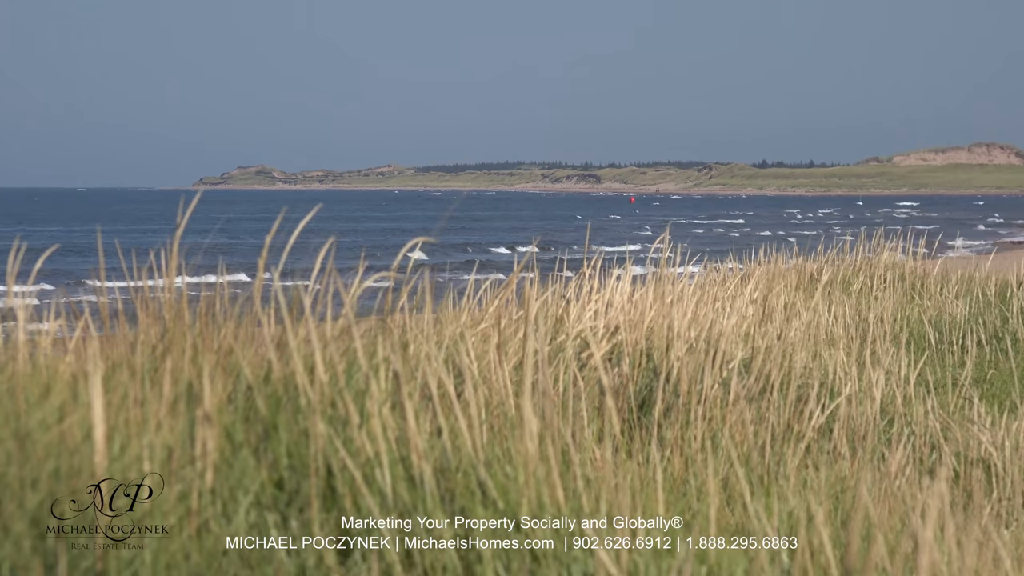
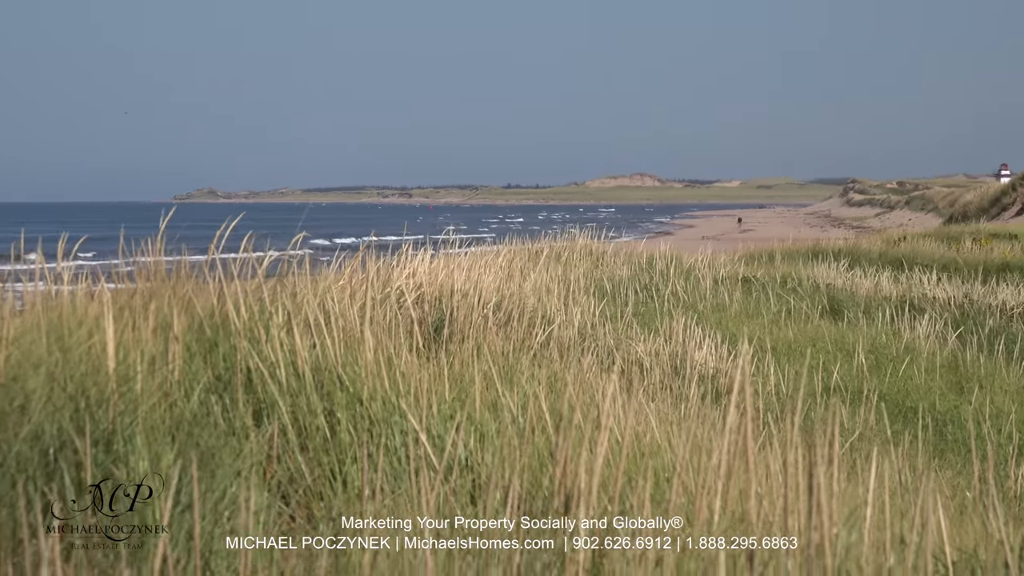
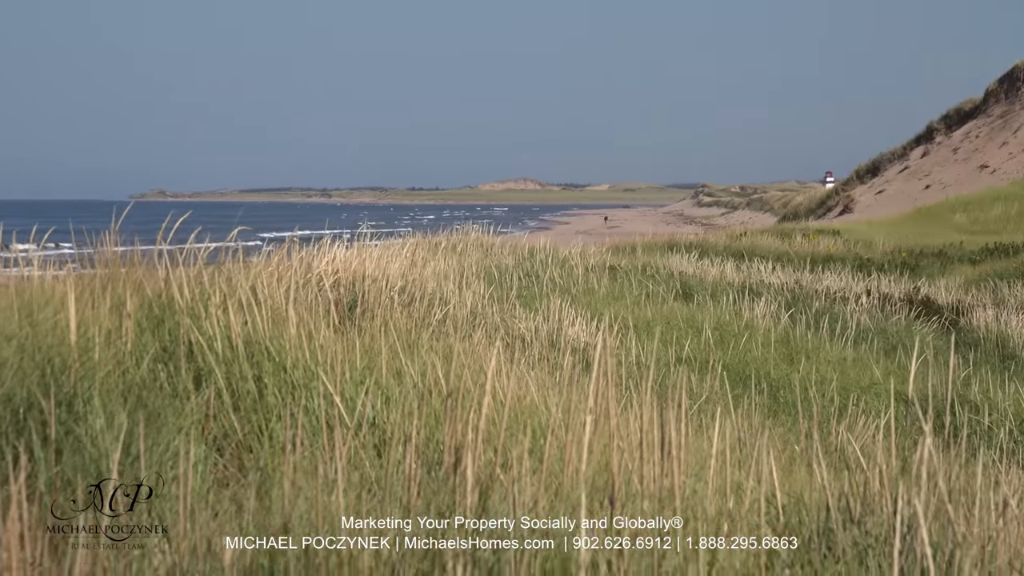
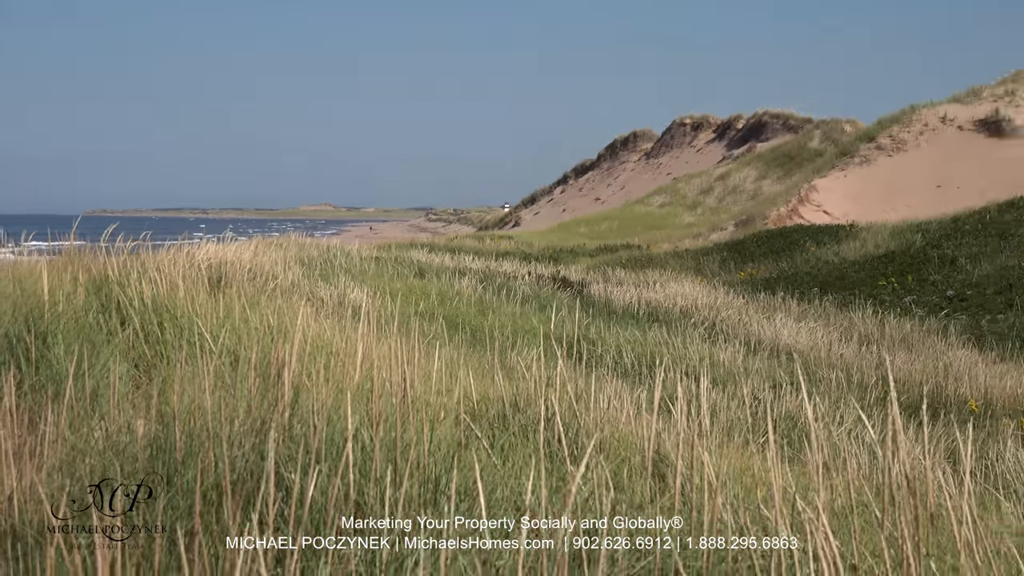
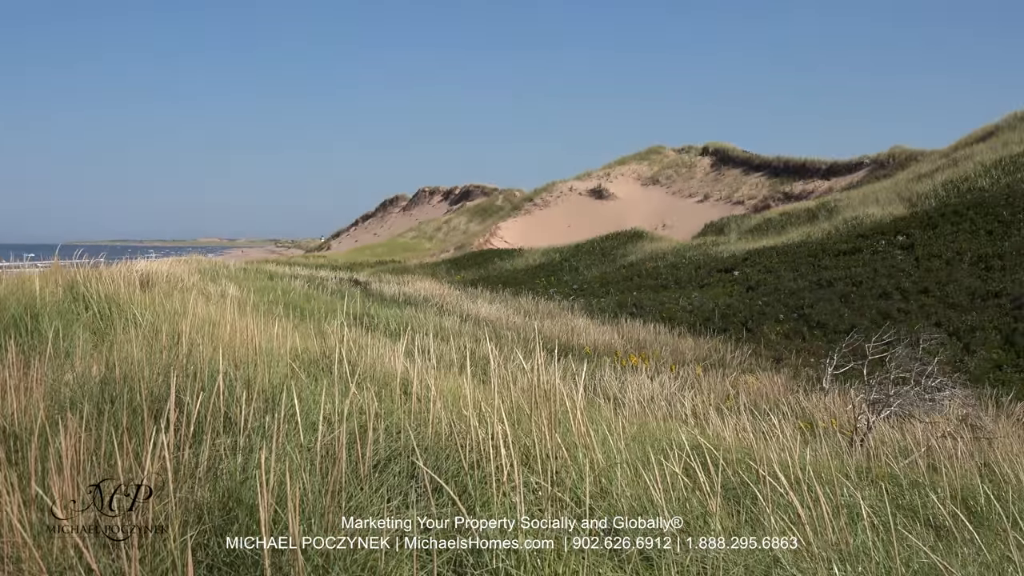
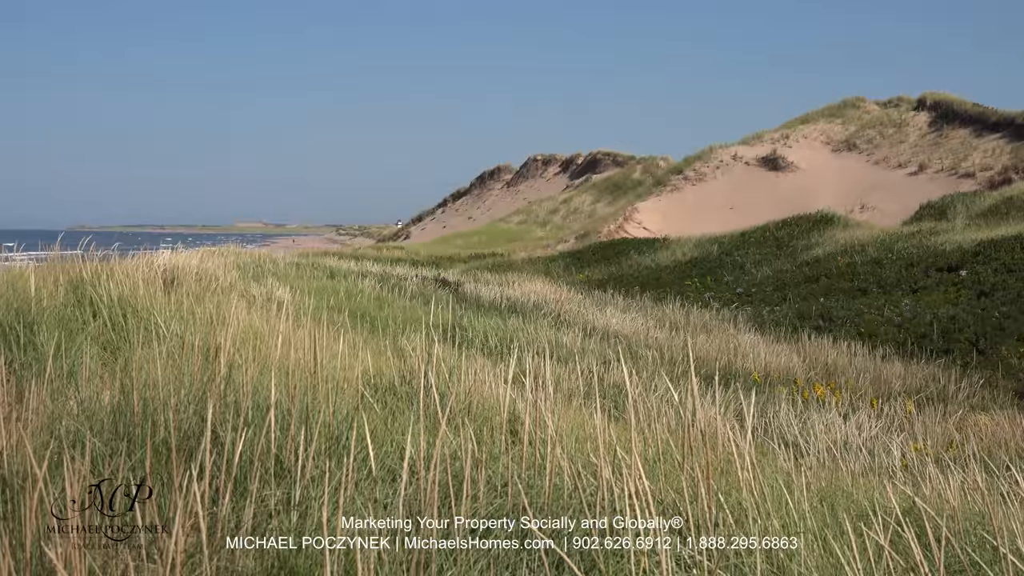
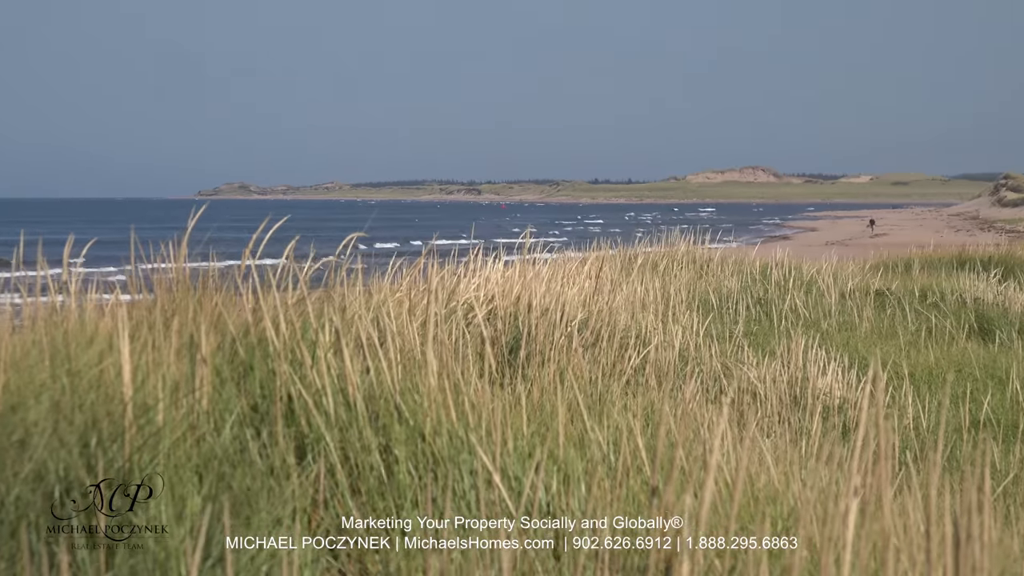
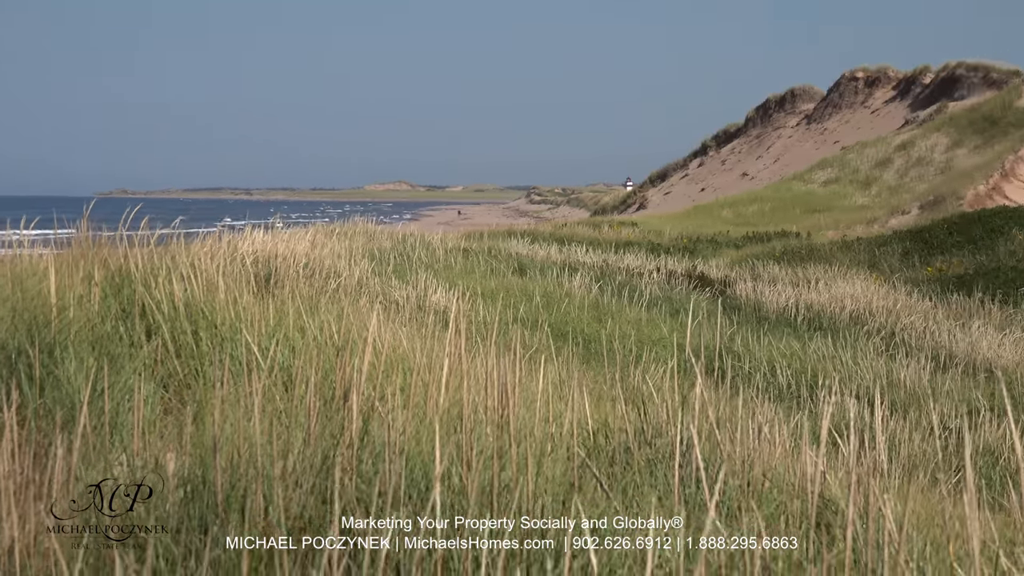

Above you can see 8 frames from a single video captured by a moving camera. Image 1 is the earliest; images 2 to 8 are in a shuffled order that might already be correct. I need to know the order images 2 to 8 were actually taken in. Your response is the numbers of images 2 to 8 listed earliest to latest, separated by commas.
7, 2, 3, 8, 4, 6, 5
